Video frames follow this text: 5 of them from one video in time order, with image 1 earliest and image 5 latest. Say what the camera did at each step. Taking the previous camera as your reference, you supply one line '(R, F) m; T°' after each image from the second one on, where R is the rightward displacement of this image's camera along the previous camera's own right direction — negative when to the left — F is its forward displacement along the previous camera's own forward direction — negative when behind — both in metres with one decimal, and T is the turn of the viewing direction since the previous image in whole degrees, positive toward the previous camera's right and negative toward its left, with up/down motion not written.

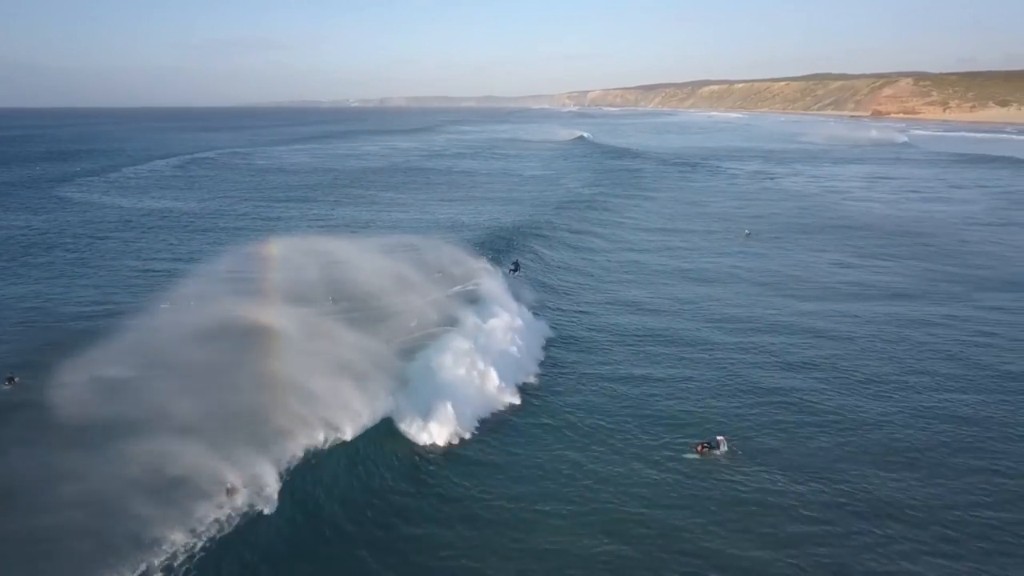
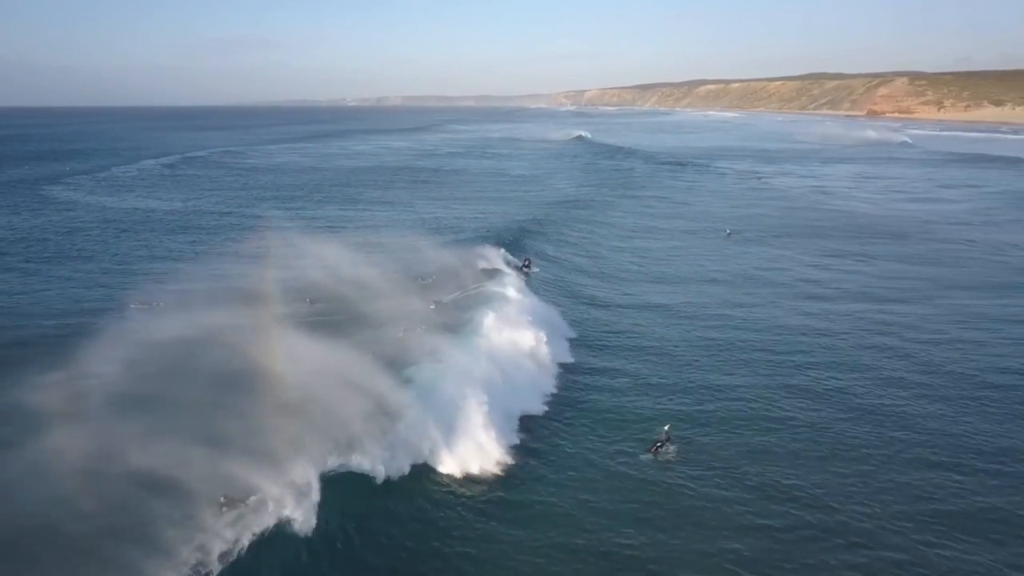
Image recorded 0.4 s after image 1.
(+2.9, -6.7) m; -7°
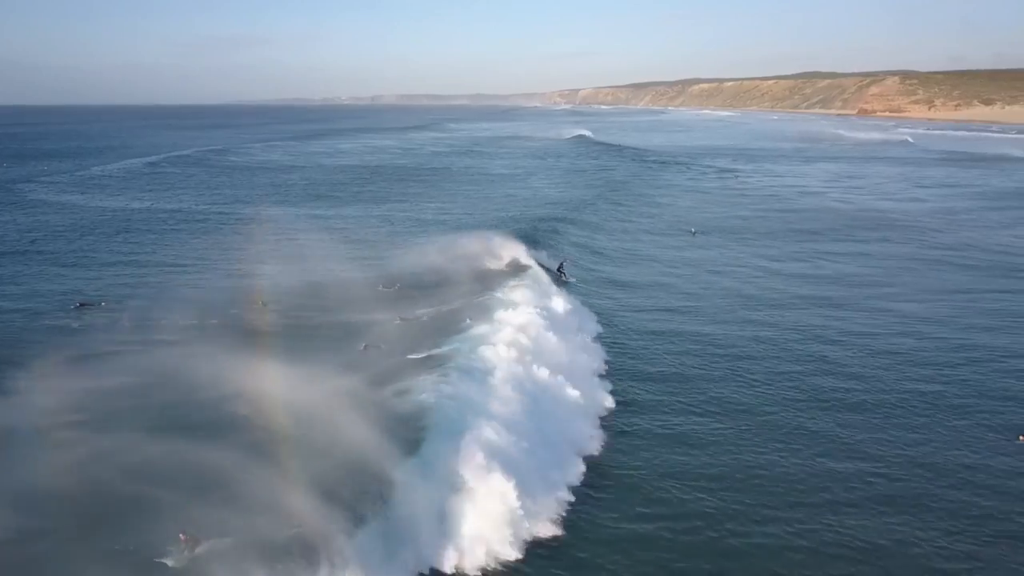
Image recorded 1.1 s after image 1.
(+0.4, -0.1) m; 0°
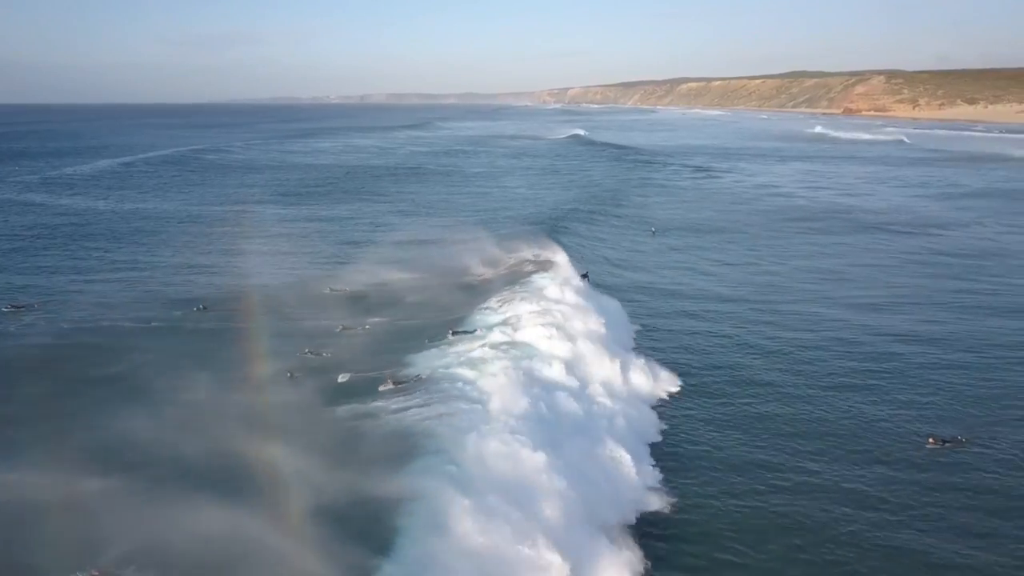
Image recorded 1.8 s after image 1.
(+0.4, 0.0) m; +1°
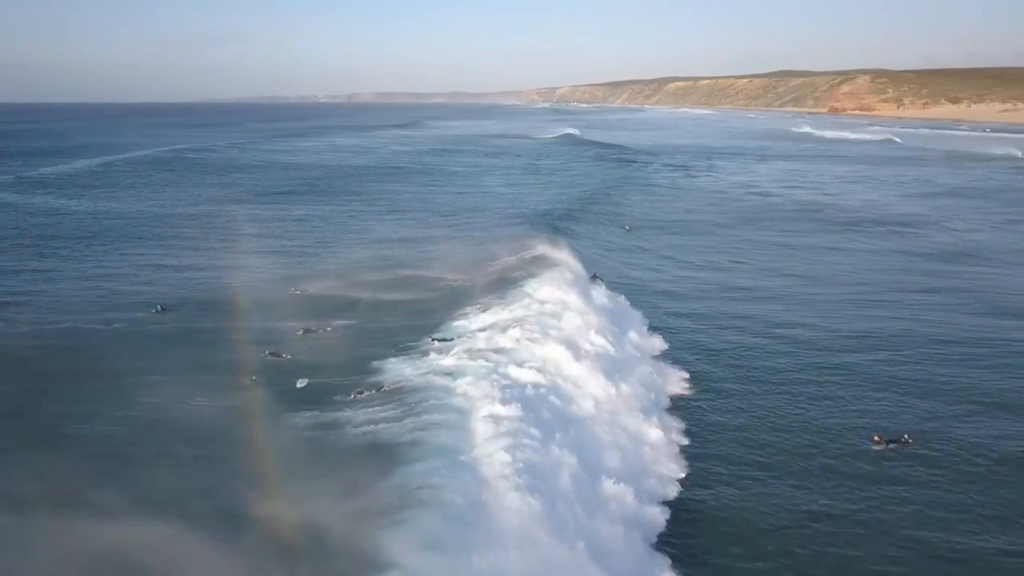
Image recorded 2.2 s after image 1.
(+0.2, 0.0) m; +1°
